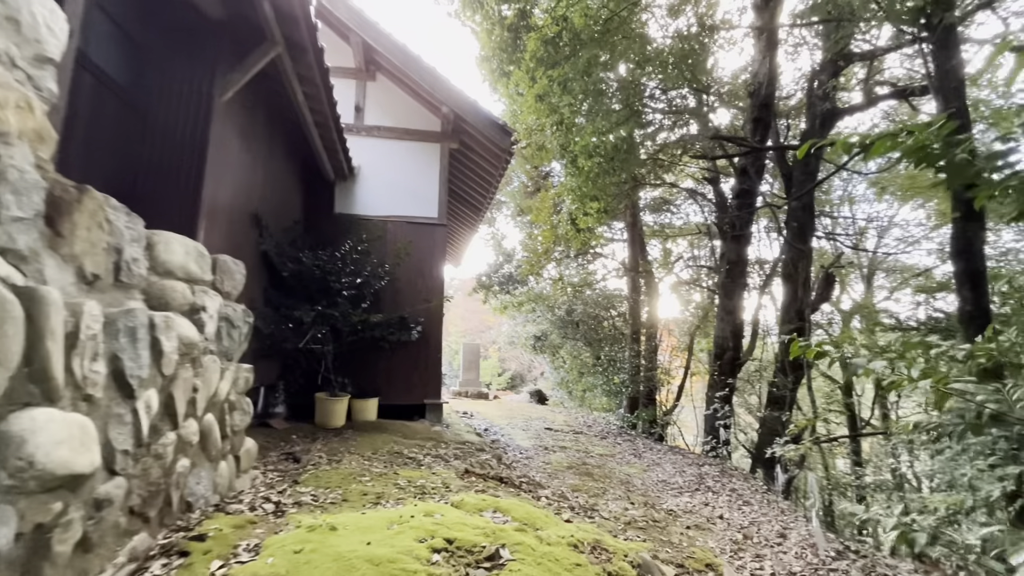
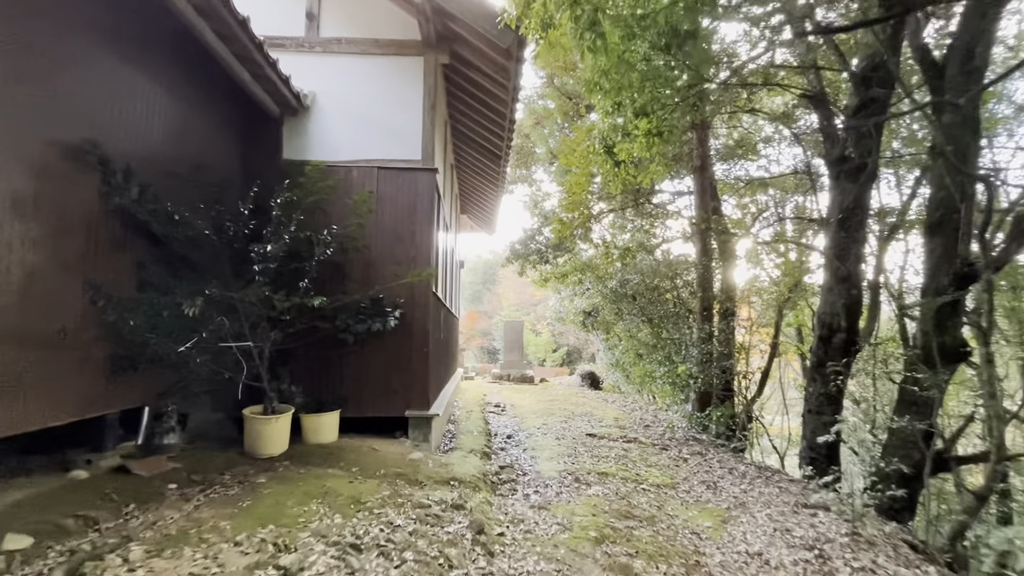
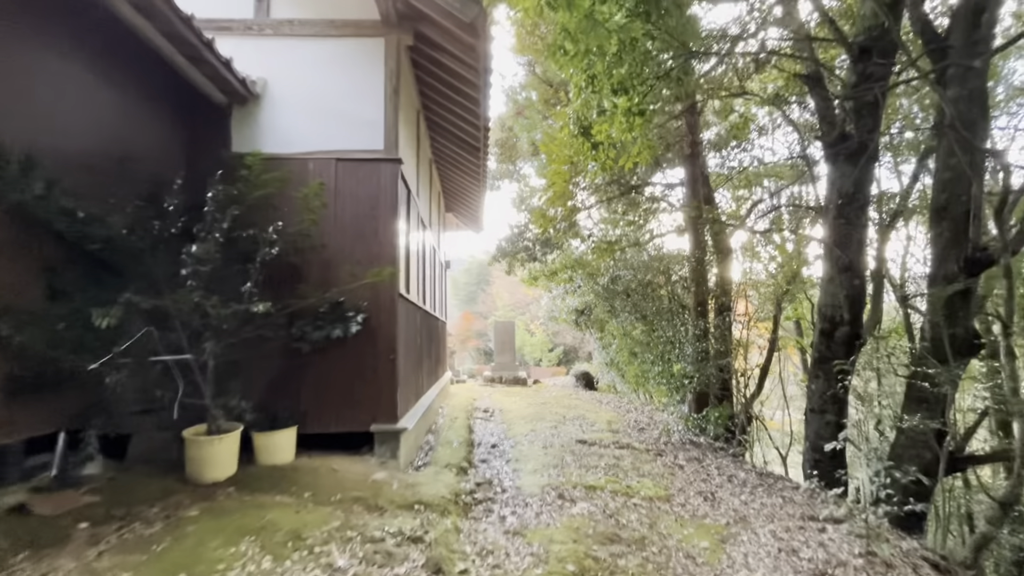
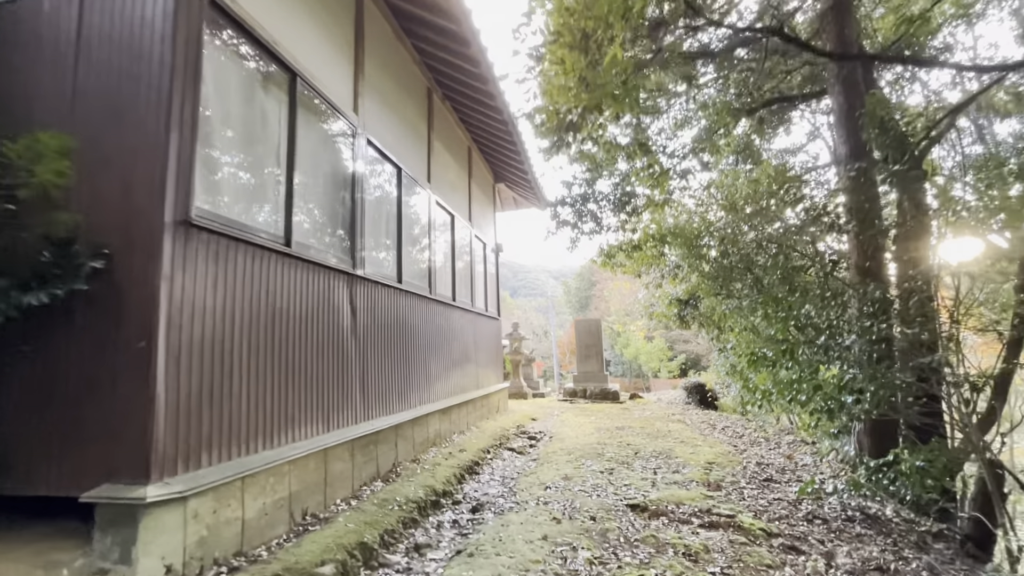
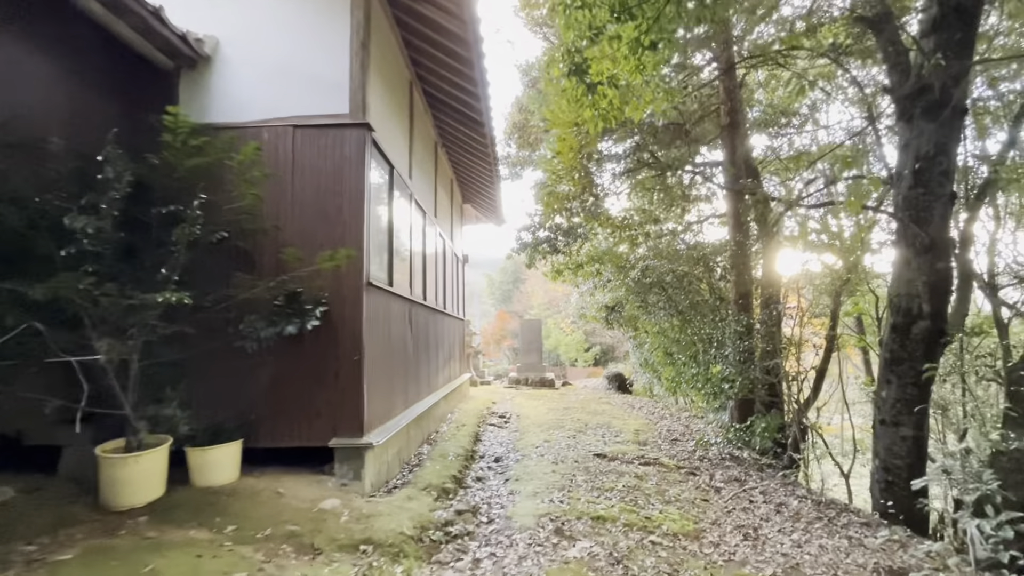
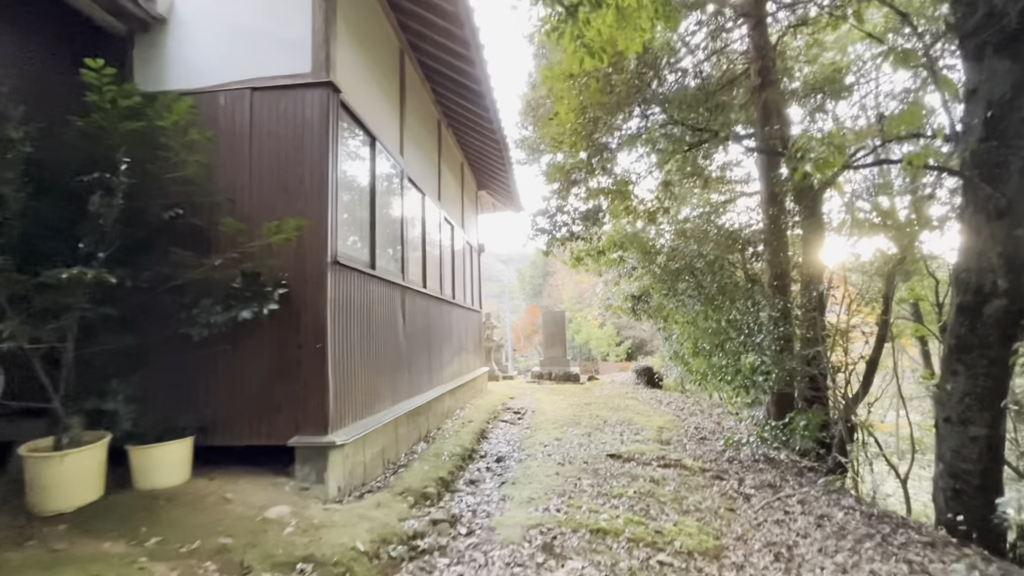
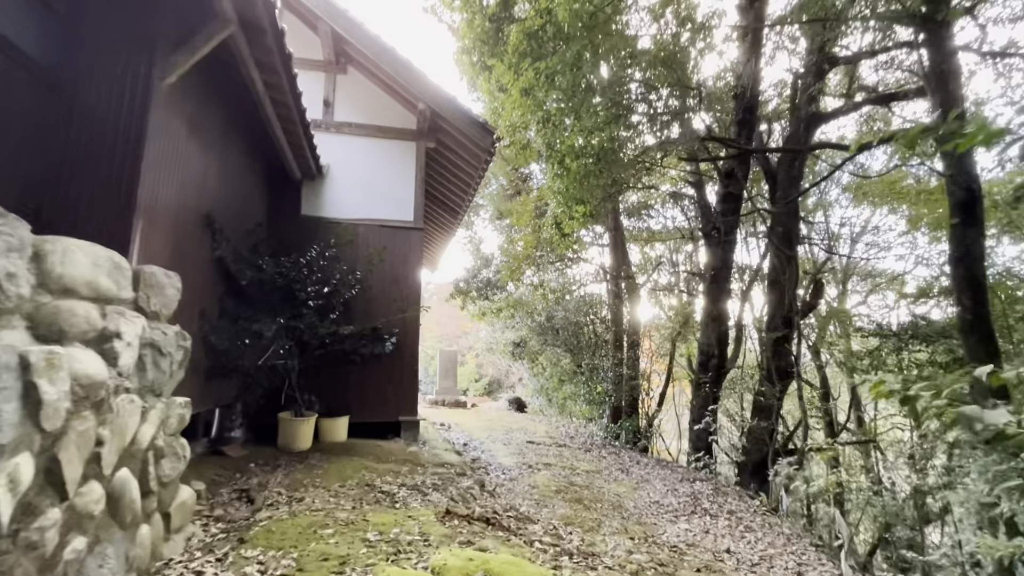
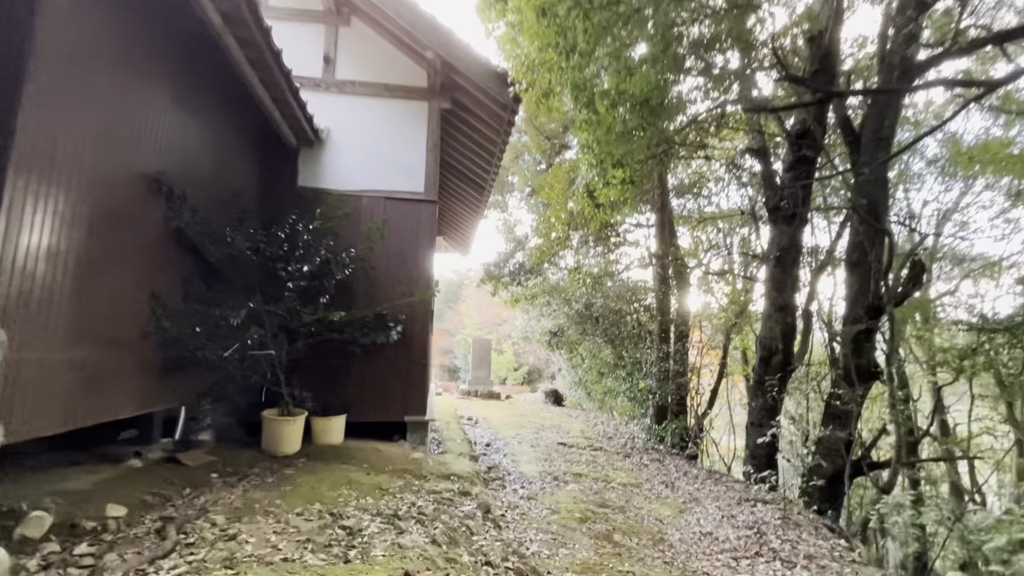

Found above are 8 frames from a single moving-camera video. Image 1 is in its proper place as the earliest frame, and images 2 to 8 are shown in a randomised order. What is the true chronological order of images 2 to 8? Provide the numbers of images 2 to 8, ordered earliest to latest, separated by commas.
7, 8, 2, 3, 5, 6, 4
